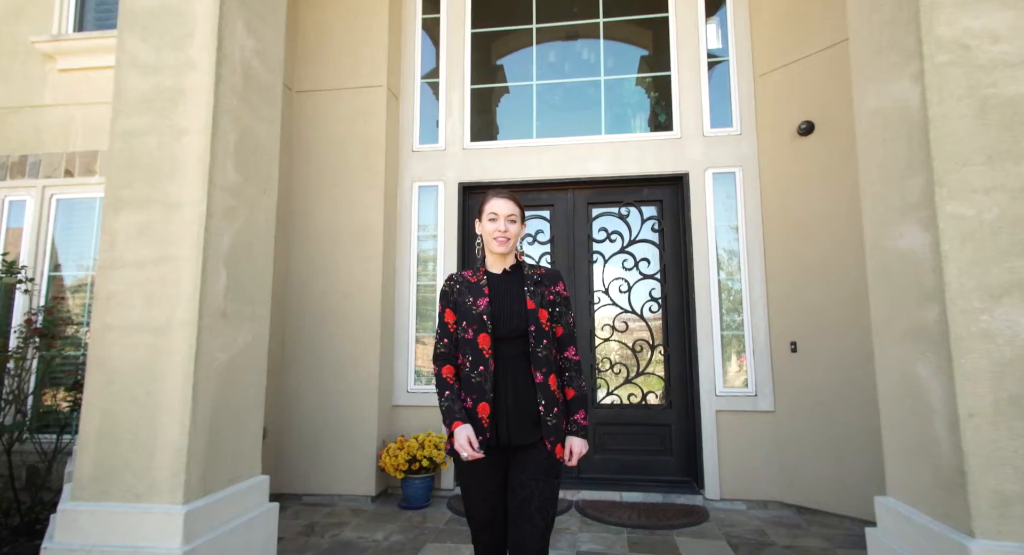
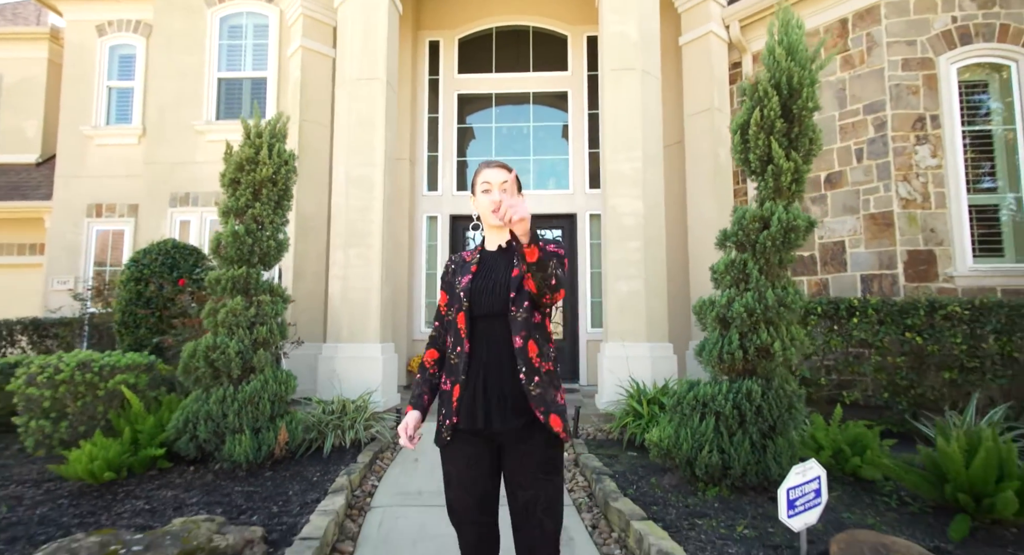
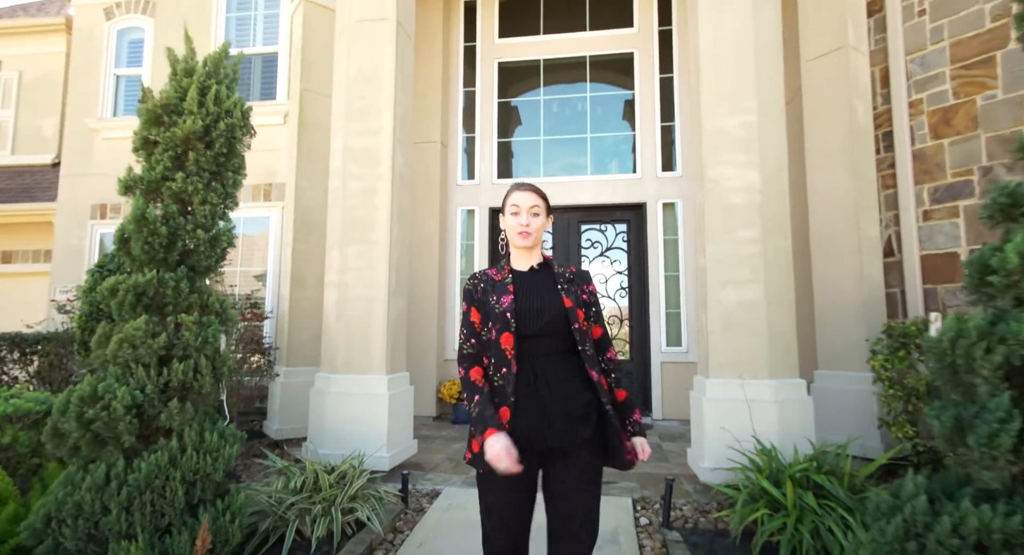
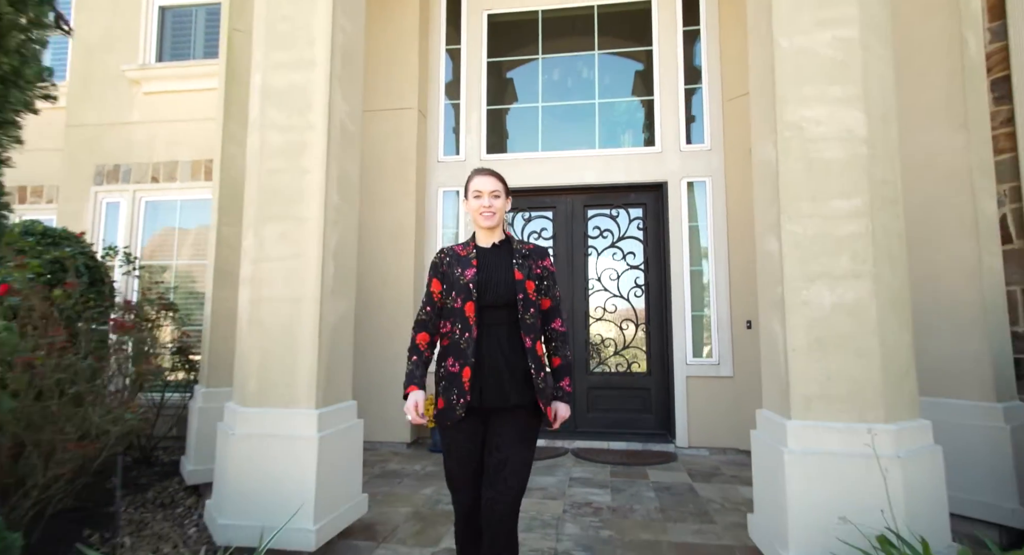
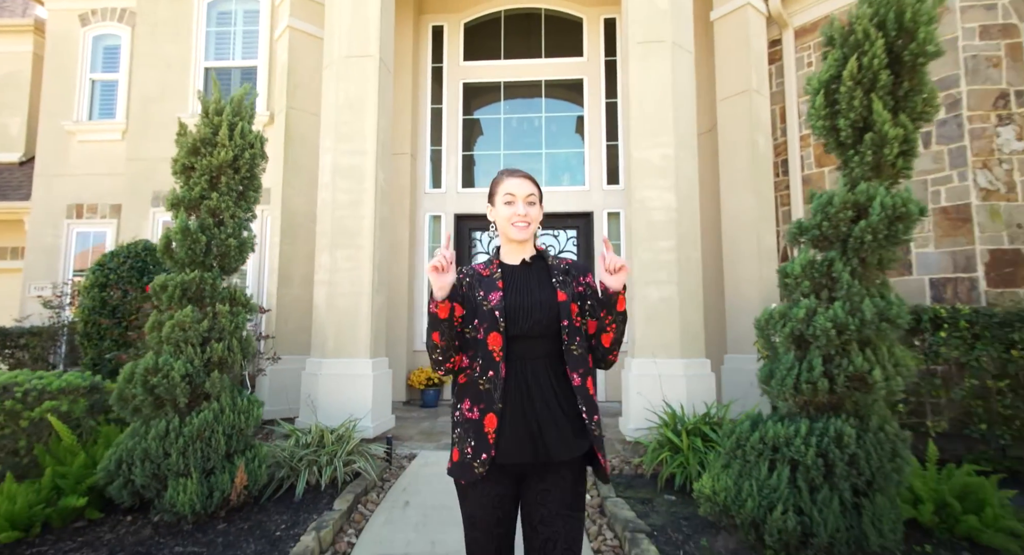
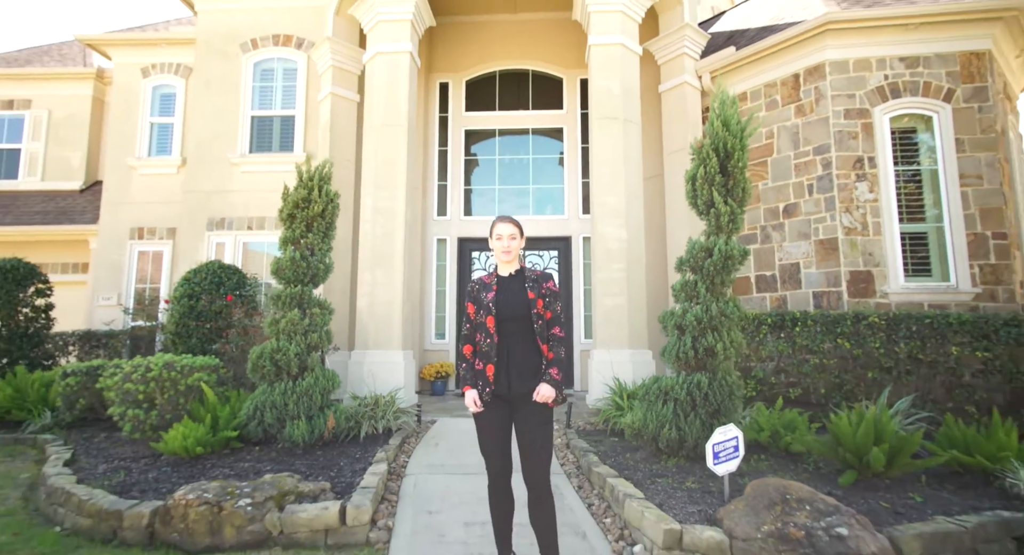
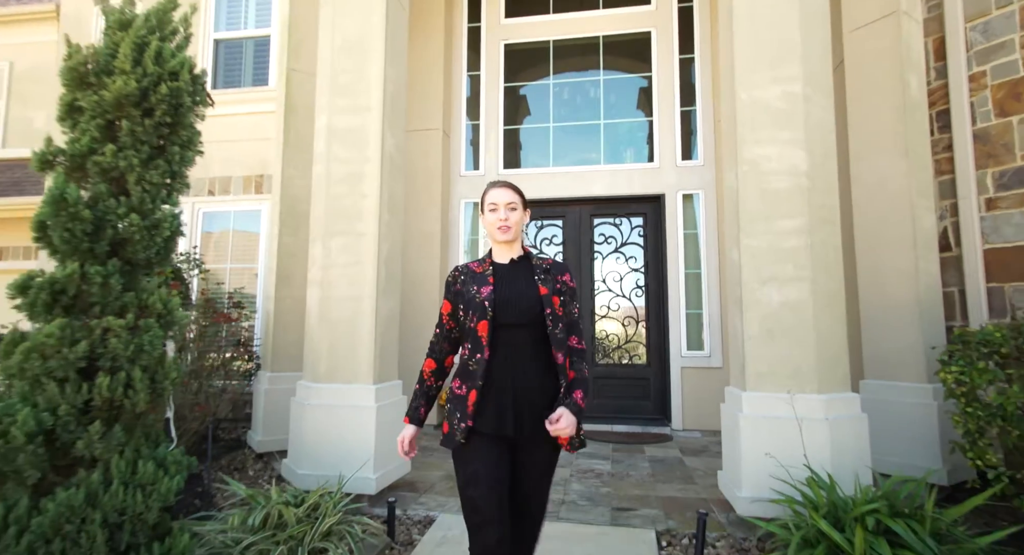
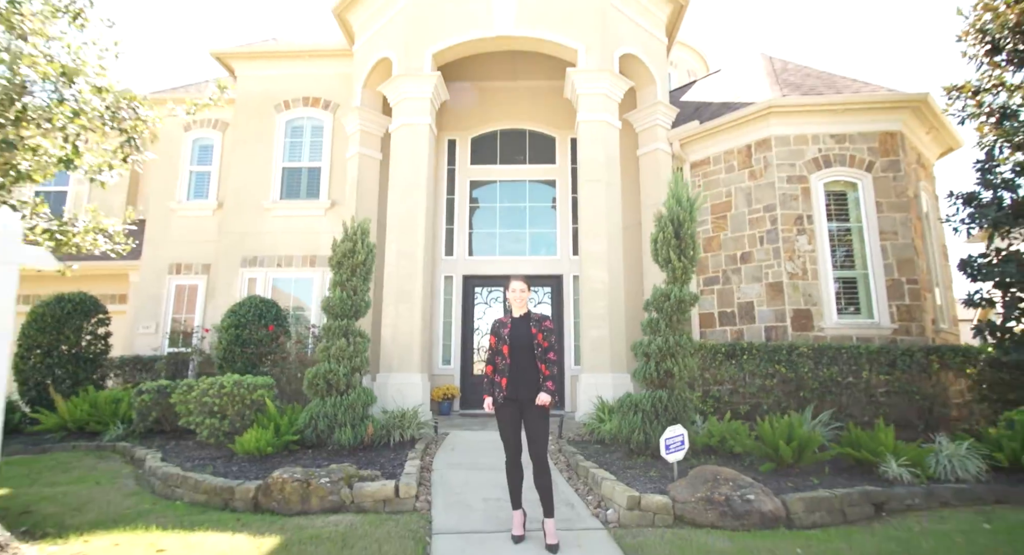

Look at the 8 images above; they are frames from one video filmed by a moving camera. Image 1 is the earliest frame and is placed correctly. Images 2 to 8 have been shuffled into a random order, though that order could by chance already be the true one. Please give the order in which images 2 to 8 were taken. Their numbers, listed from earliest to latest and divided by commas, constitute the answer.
4, 7, 3, 5, 2, 6, 8
